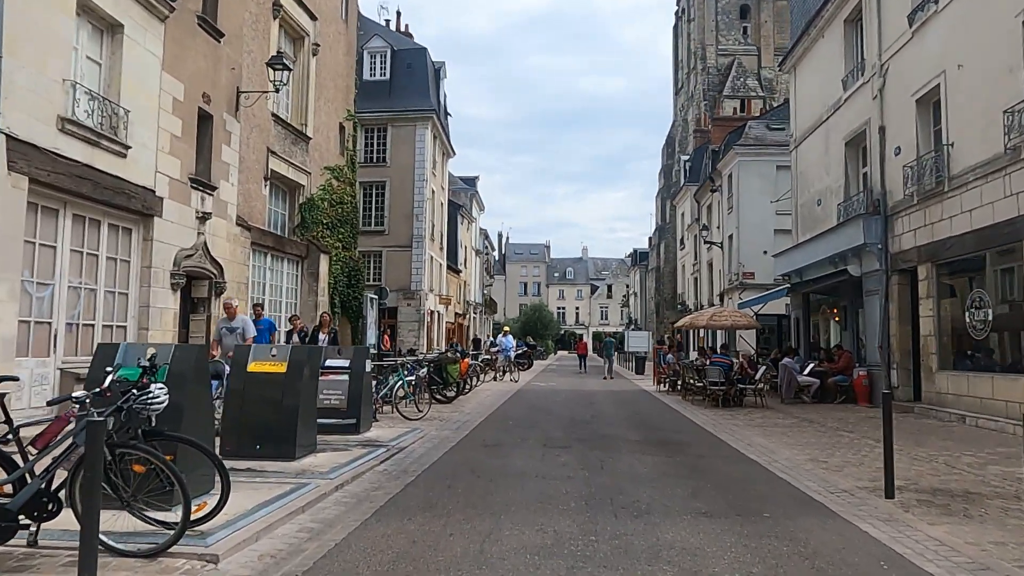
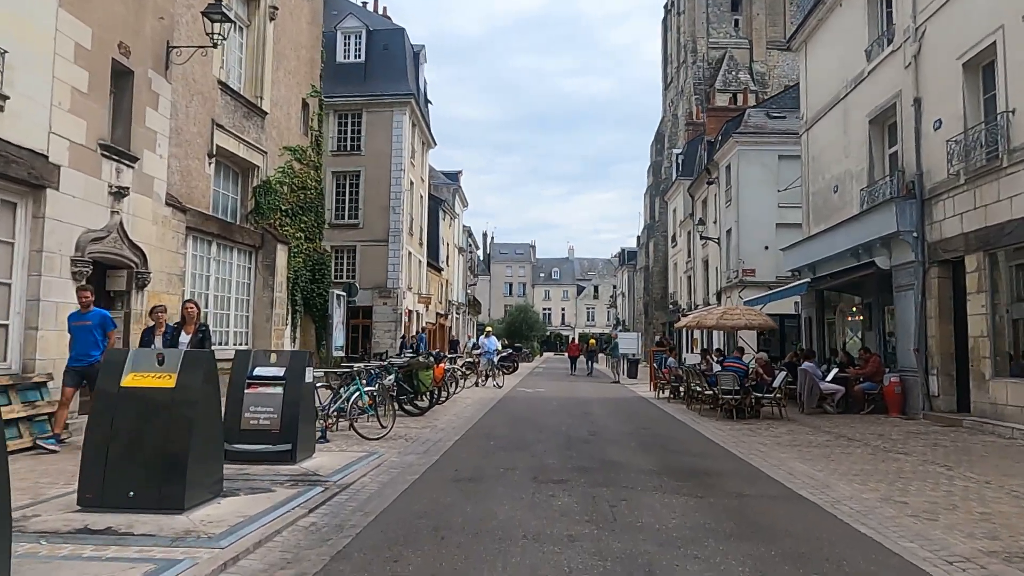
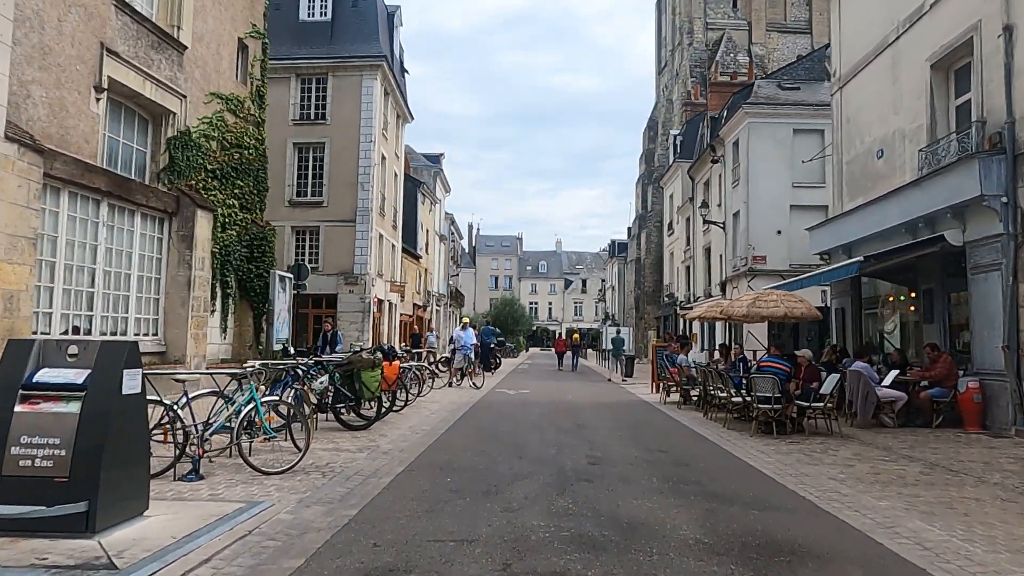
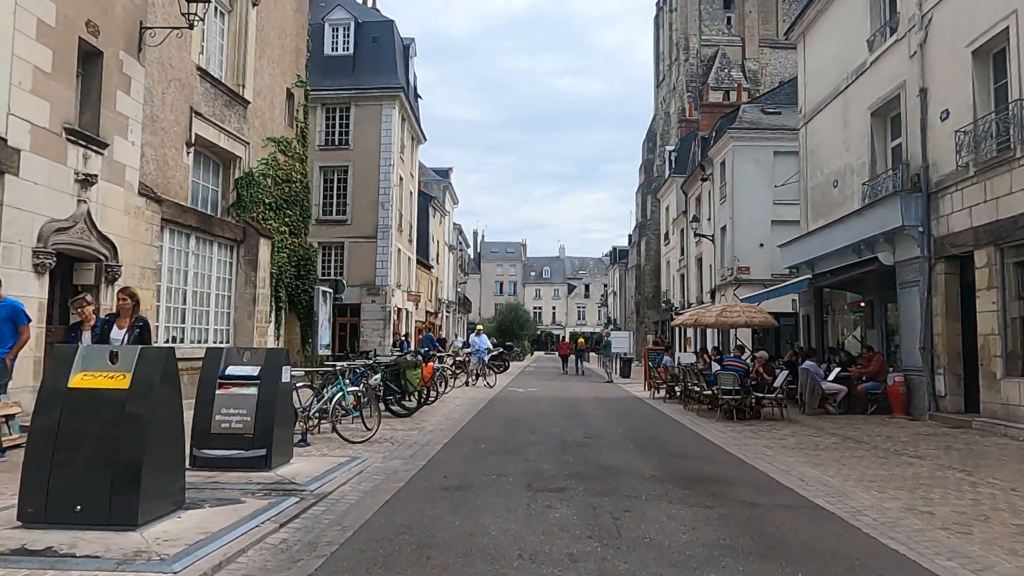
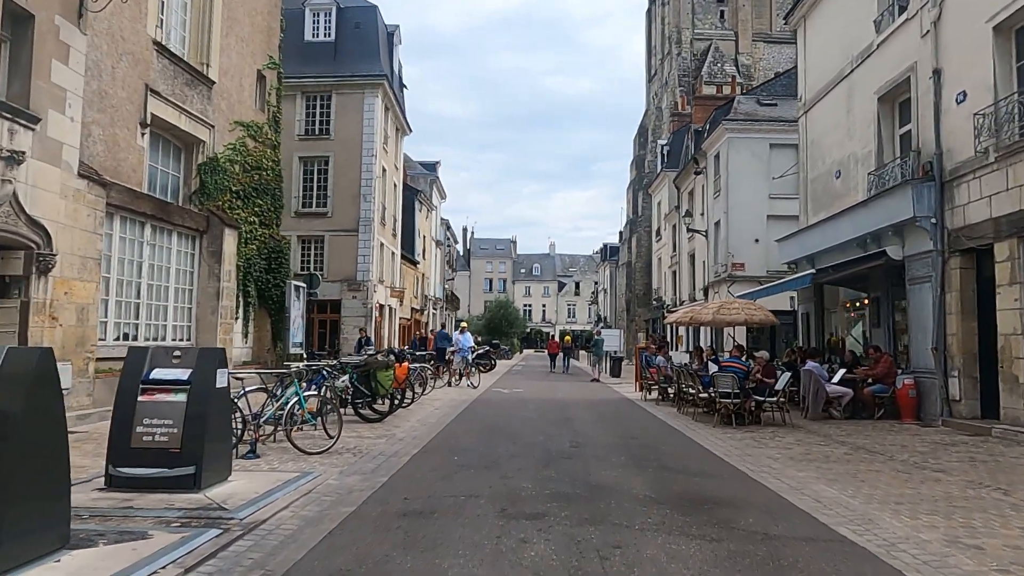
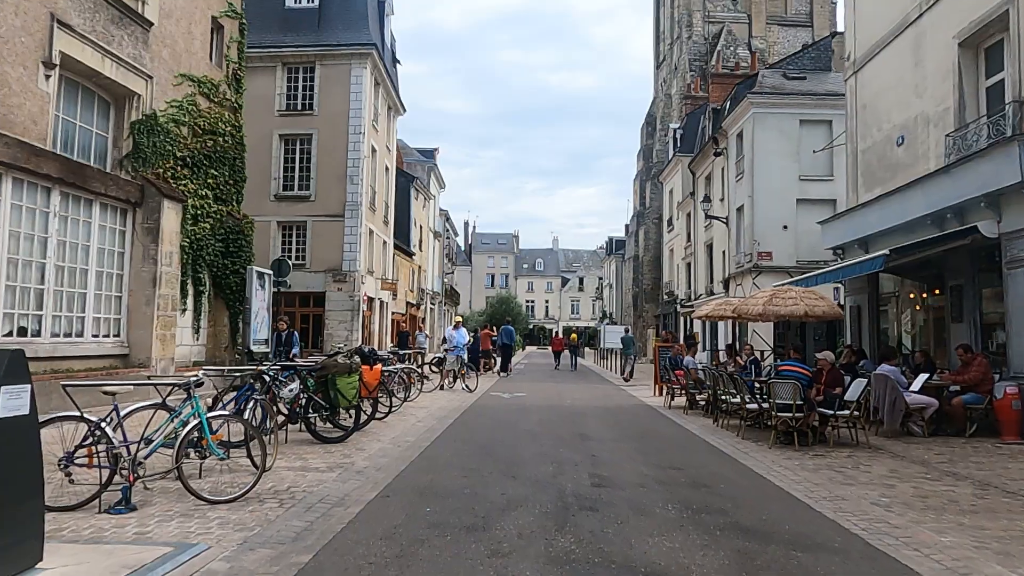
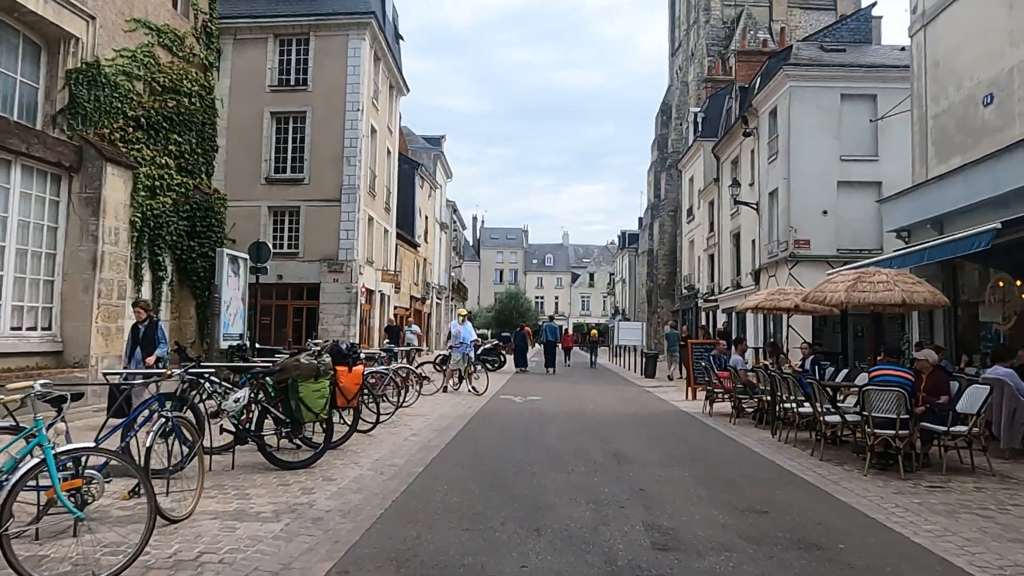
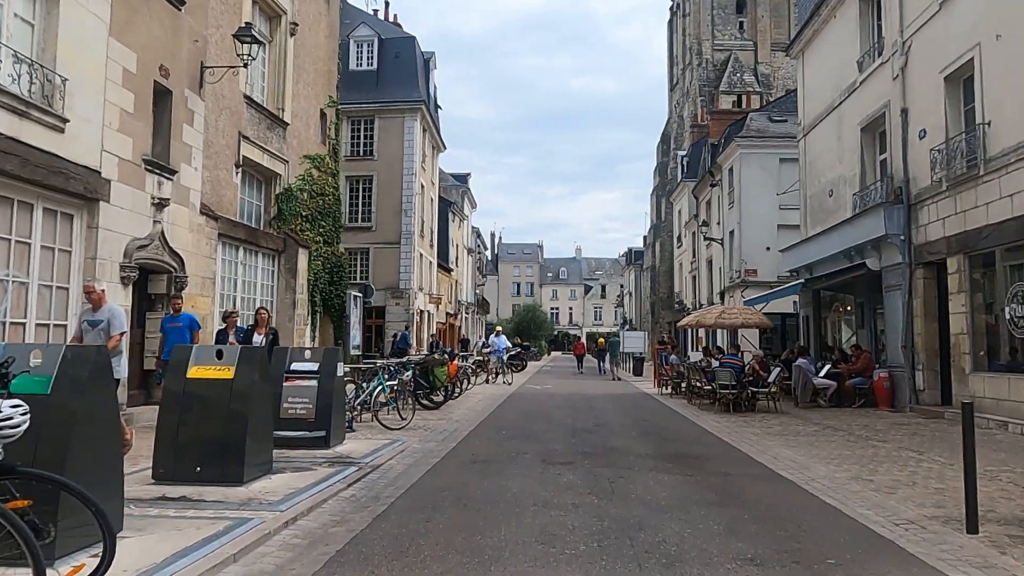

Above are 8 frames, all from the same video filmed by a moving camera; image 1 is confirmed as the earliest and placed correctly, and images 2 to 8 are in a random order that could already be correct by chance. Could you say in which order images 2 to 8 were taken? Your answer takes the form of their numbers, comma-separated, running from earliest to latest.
8, 2, 4, 5, 3, 6, 7
